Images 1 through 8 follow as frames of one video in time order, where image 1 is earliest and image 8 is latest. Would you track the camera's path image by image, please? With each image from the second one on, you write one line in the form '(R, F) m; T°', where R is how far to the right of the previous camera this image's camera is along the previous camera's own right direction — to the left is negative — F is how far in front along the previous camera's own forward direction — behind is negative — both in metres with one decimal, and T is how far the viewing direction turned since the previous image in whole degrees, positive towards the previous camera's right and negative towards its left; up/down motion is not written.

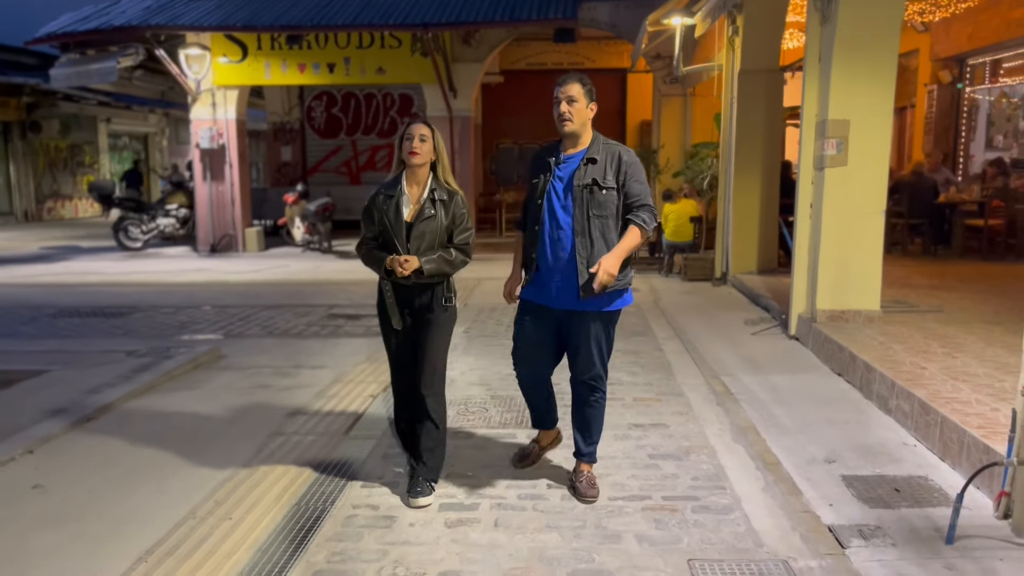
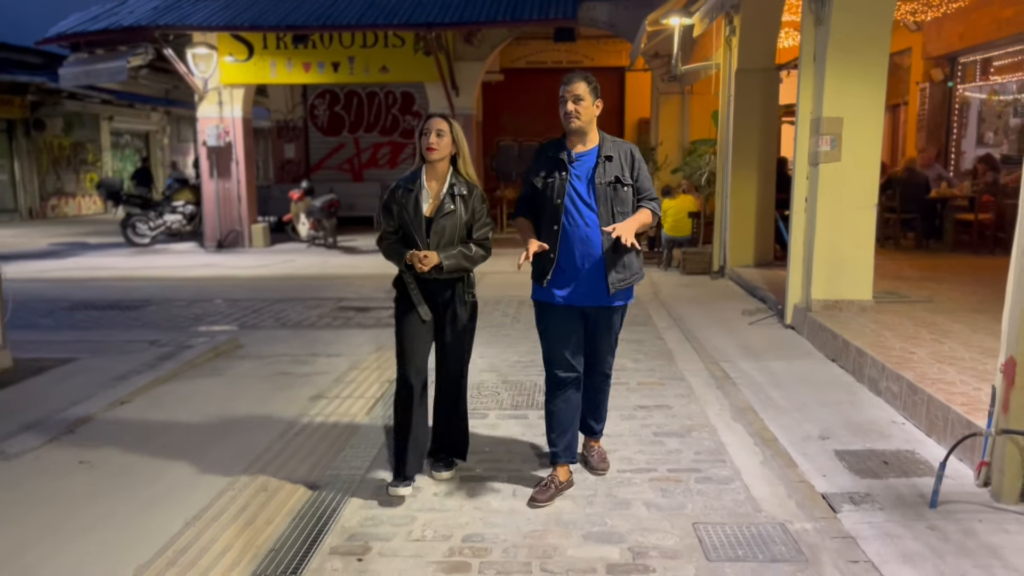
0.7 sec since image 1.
(-0.1, -0.3) m; 0°
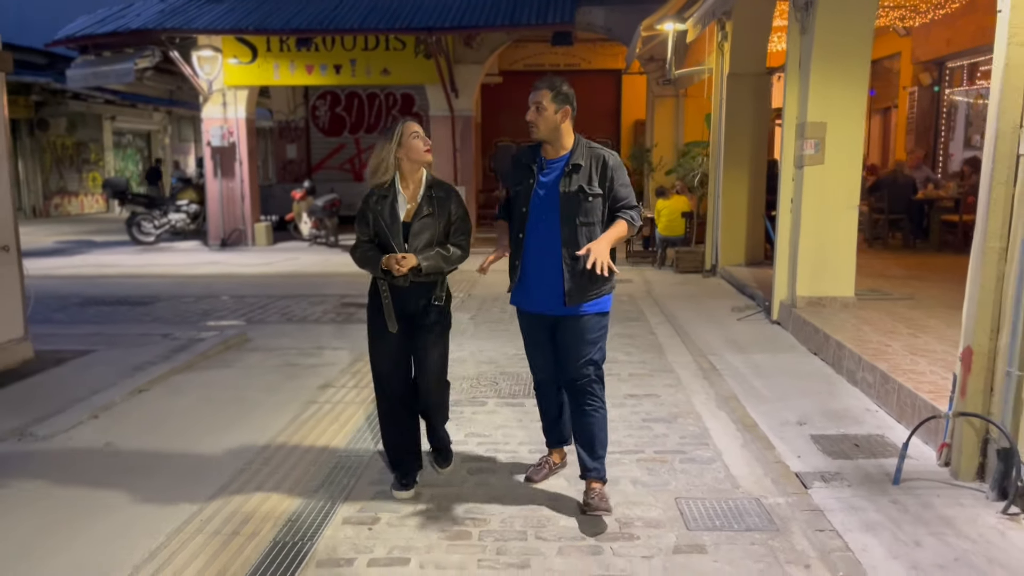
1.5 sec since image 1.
(0.0, -0.3) m; 0°
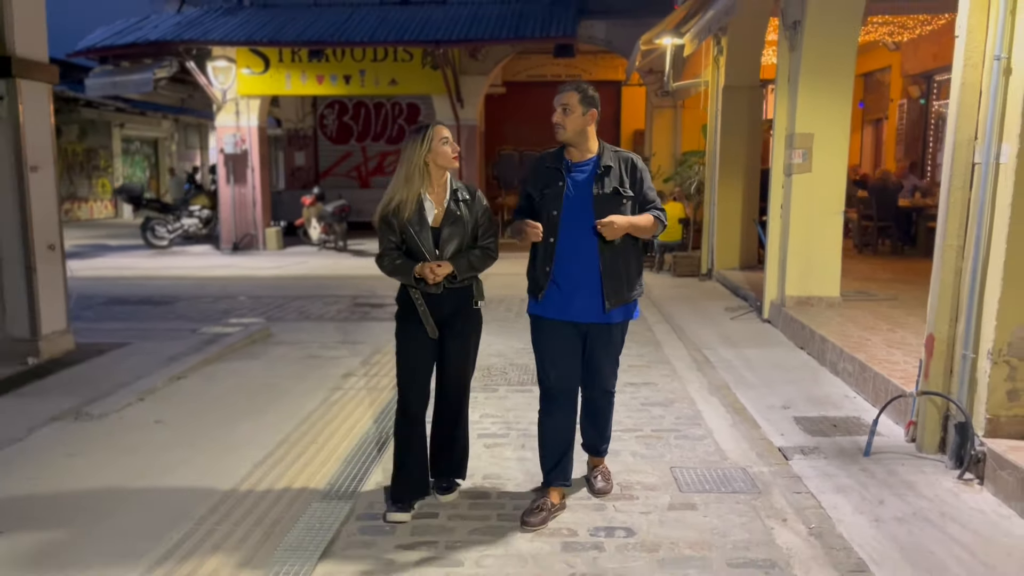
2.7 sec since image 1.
(-0.1, -0.4) m; 0°
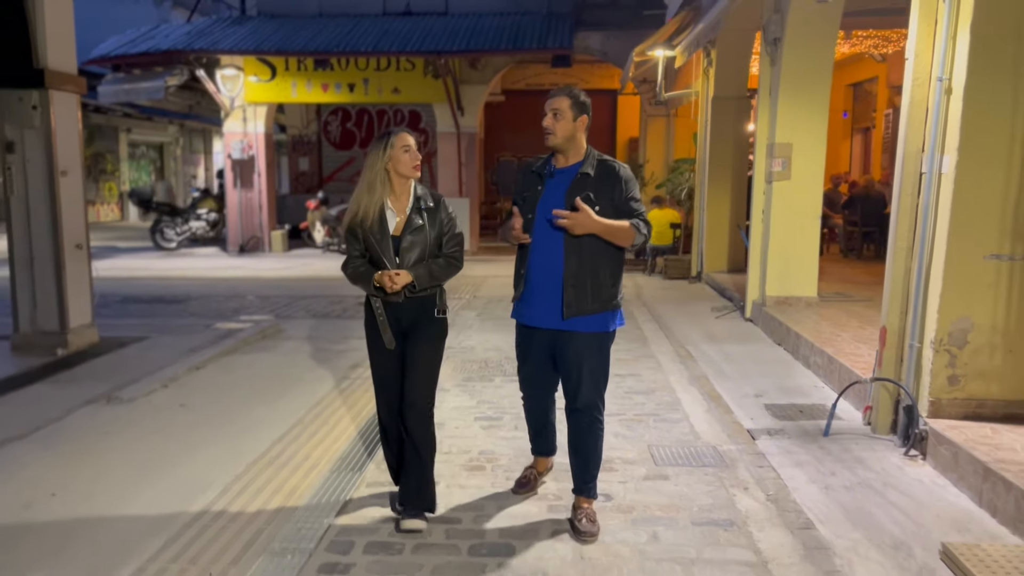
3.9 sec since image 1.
(0.0, -0.4) m; 0°
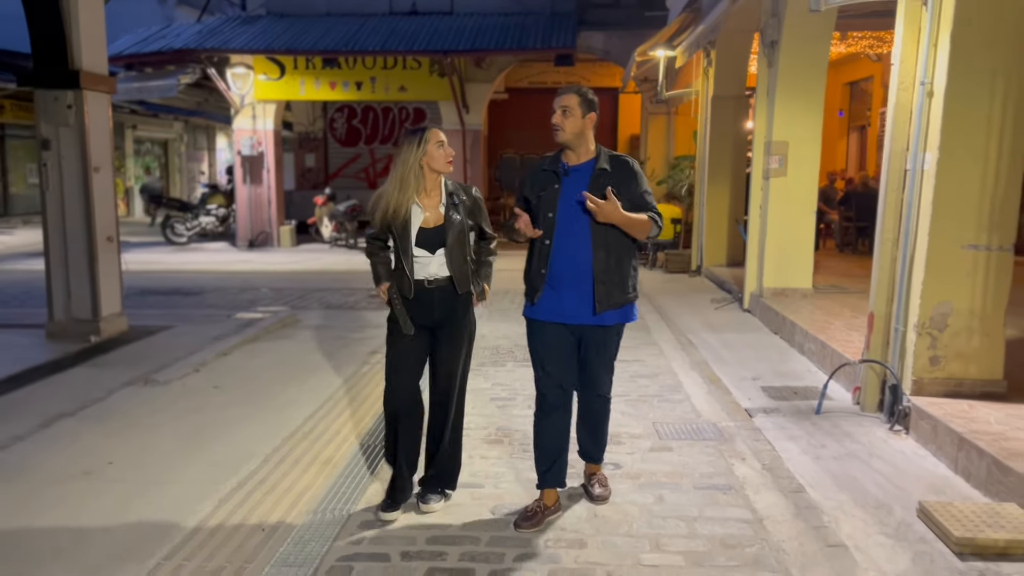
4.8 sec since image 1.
(-0.1, -0.3) m; 0°
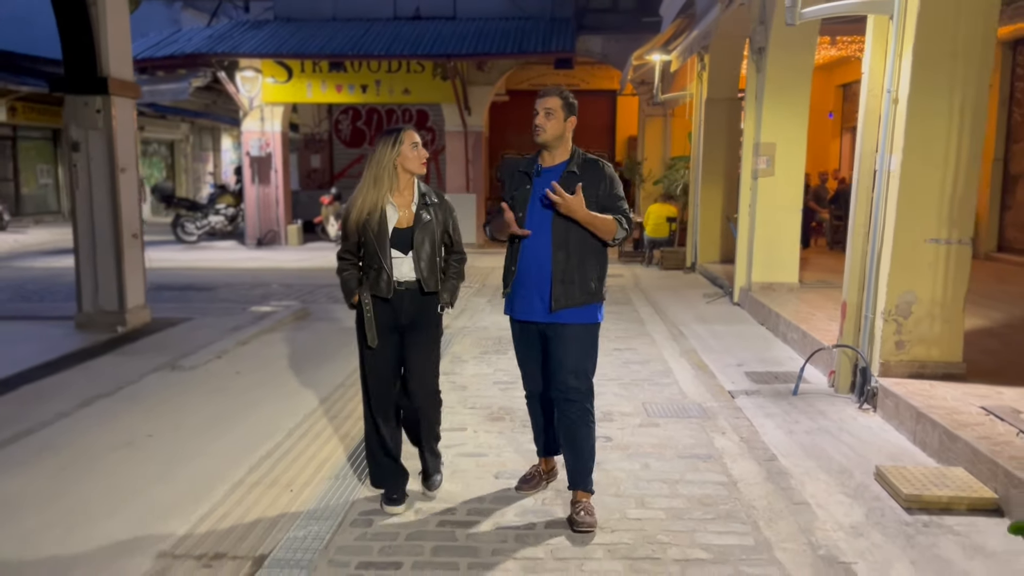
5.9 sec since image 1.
(0.0, -0.4) m; 0°
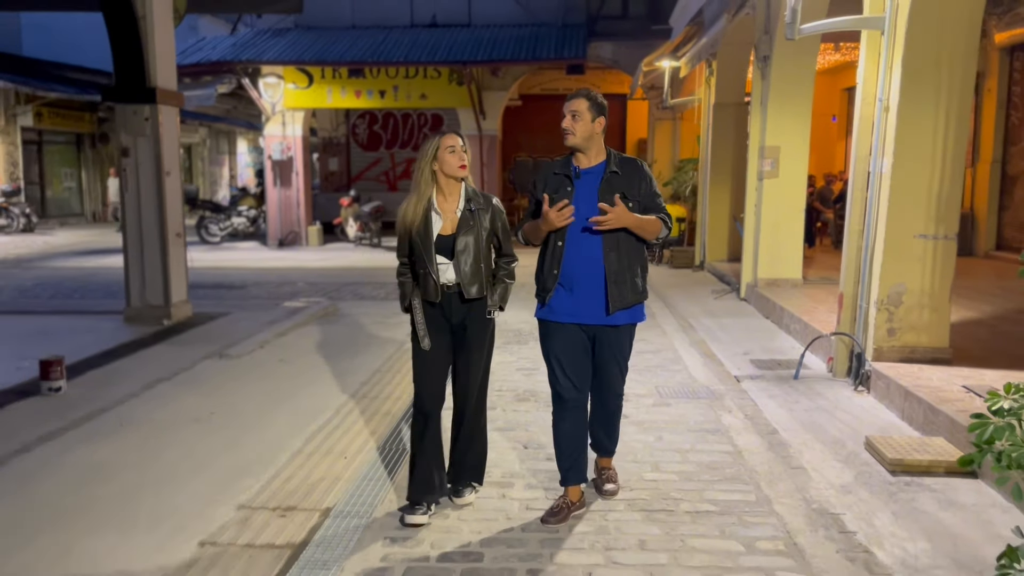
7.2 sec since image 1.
(-0.1, -0.5) m; -1°
